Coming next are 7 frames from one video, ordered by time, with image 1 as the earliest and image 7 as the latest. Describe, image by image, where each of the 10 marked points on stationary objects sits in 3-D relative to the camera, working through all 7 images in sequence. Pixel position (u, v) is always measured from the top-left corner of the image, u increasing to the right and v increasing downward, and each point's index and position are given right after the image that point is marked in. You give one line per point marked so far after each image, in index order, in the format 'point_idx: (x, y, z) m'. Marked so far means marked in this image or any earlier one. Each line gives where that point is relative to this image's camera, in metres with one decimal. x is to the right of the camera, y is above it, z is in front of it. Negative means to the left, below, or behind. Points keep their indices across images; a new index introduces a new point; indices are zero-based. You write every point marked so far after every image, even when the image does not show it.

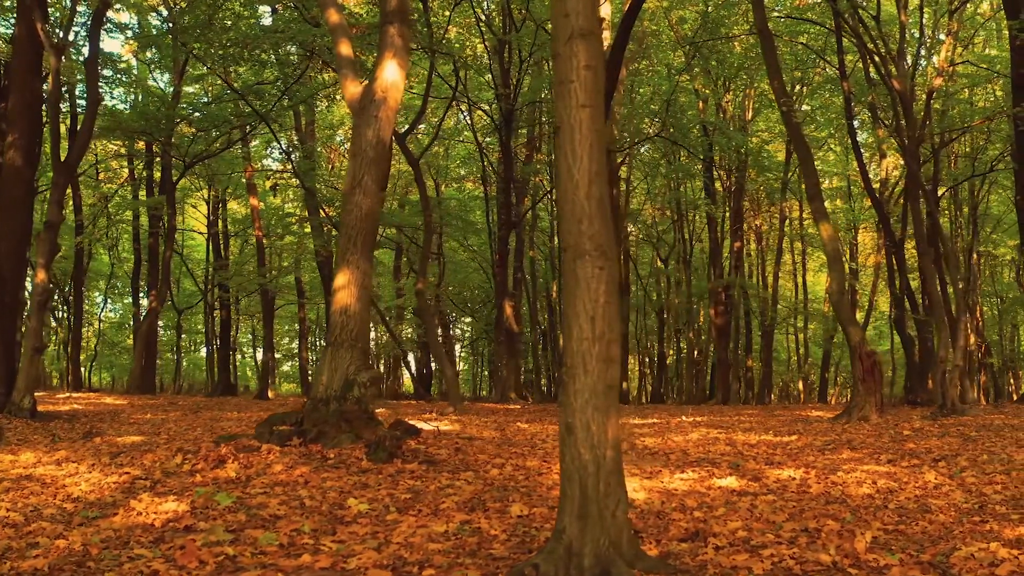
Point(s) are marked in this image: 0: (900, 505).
0: (+2.6, -1.5, +4.8) m
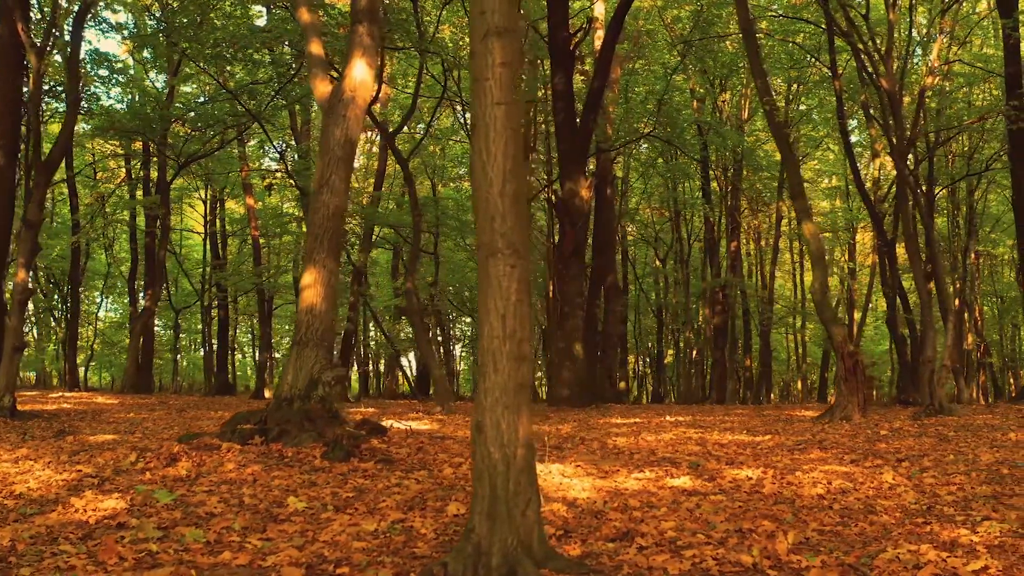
0: (+2.2, -1.4, +4.8) m
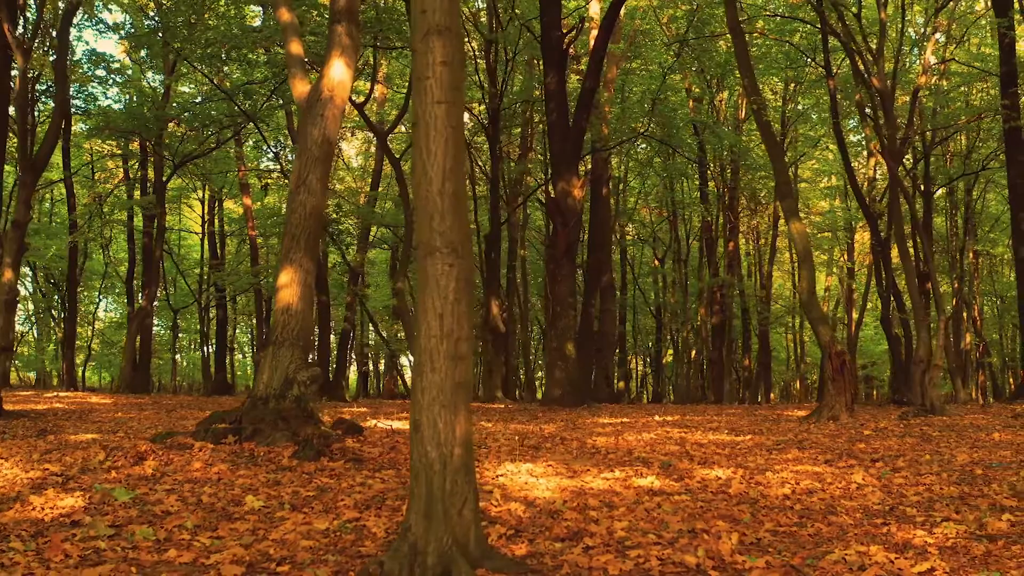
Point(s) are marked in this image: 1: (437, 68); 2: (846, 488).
0: (+2.0, -1.4, +4.8) m
1: (-0.3, +1.0, +3.2) m
2: (+2.5, -1.5, +5.4) m
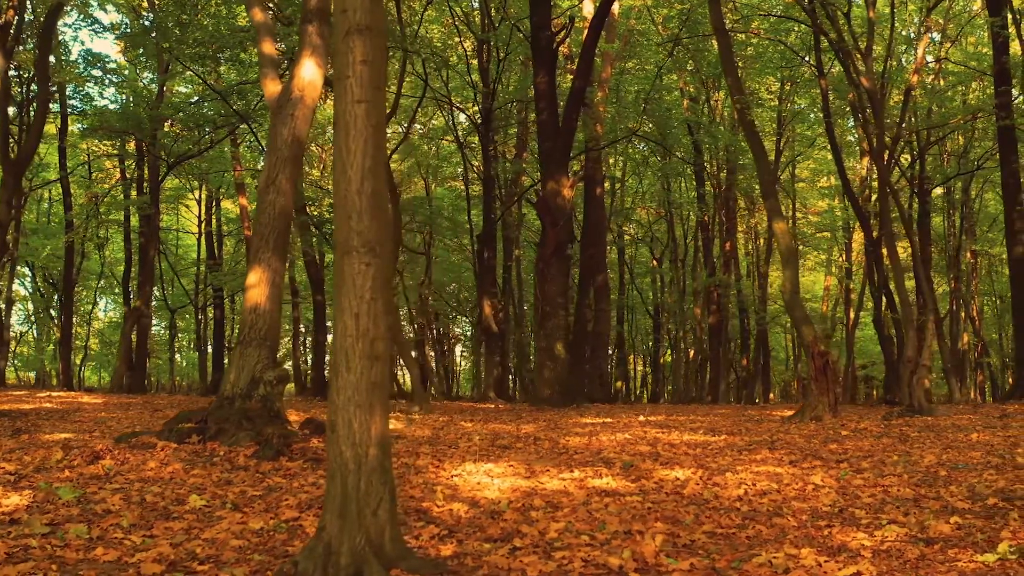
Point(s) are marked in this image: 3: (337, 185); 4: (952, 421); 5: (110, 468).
0: (+1.6, -1.4, +4.7) m
1: (-0.7, +1.0, +3.2) m
2: (+2.2, -1.5, +5.3) m
3: (-0.8, +0.5, +3.2) m
4: (+7.0, -2.1, +11.5) m
5: (-3.0, -1.3, +5.3) m
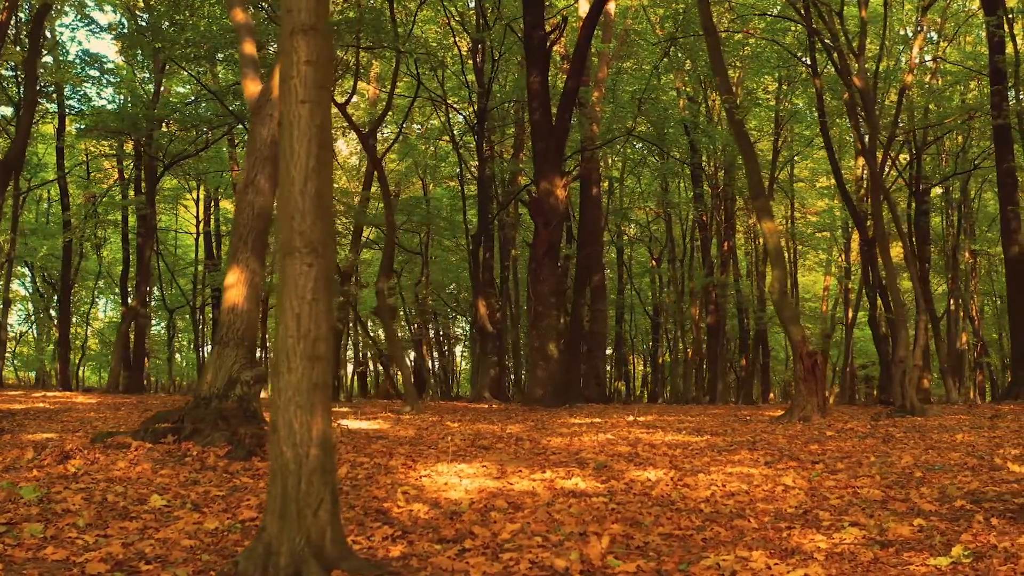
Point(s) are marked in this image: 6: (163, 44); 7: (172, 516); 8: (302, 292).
0: (+1.4, -1.4, +4.7) m
1: (-0.9, +1.0, +3.2) m
2: (+1.9, -1.5, +5.3) m
3: (-1.0, +0.5, +3.2) m
4: (+6.8, -2.1, +11.4) m
5: (-3.2, -1.3, +5.4) m
6: (-7.0, +4.9, +14.5) m
7: (-2.0, -1.3, +4.2) m
8: (-0.9, 0.0, +3.1) m
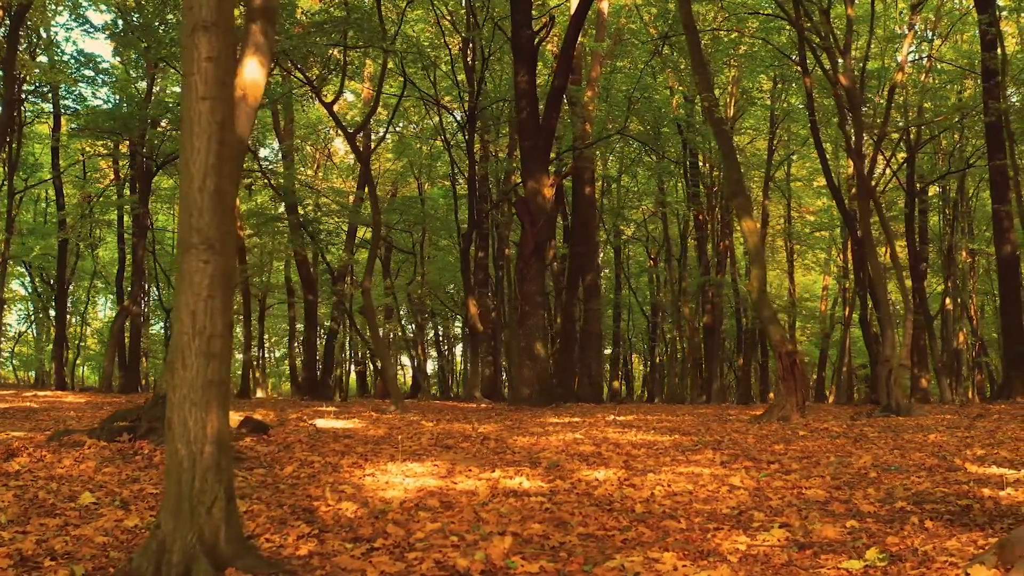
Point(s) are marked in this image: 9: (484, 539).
0: (+0.9, -1.4, +4.7) m
1: (-1.4, +1.0, +3.2) m
2: (+1.5, -1.5, +5.3) m
3: (-1.5, +0.5, +3.2) m
4: (+6.5, -2.1, +11.3) m
5: (-3.6, -1.3, +5.4) m
6: (-7.3, +4.9, +14.5) m
7: (-2.4, -1.3, +4.2) m
8: (-1.3, 0.0, +3.1) m
9: (-0.1, -1.3, +3.7) m
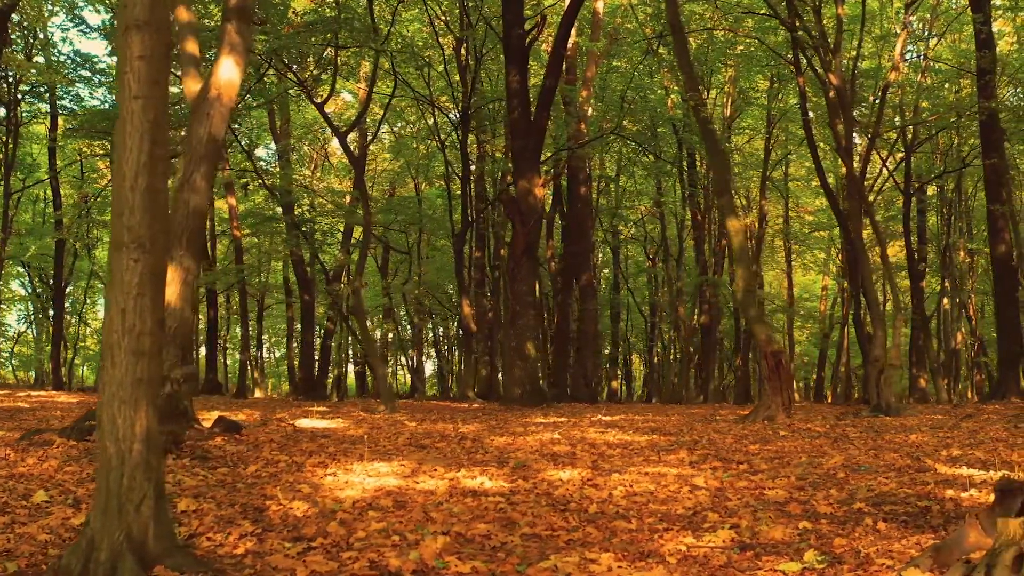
0: (+0.6, -1.4, +4.7) m
1: (-1.7, +1.0, +3.2) m
2: (+1.2, -1.5, +5.3) m
3: (-1.8, +0.5, +3.2) m
4: (+6.2, -2.1, +11.3) m
5: (-3.9, -1.3, +5.4) m
6: (-7.5, +4.9, +14.6) m
7: (-2.7, -1.3, +4.2) m
8: (-1.6, 0.0, +3.1) m
9: (-0.4, -1.3, +3.7) m
